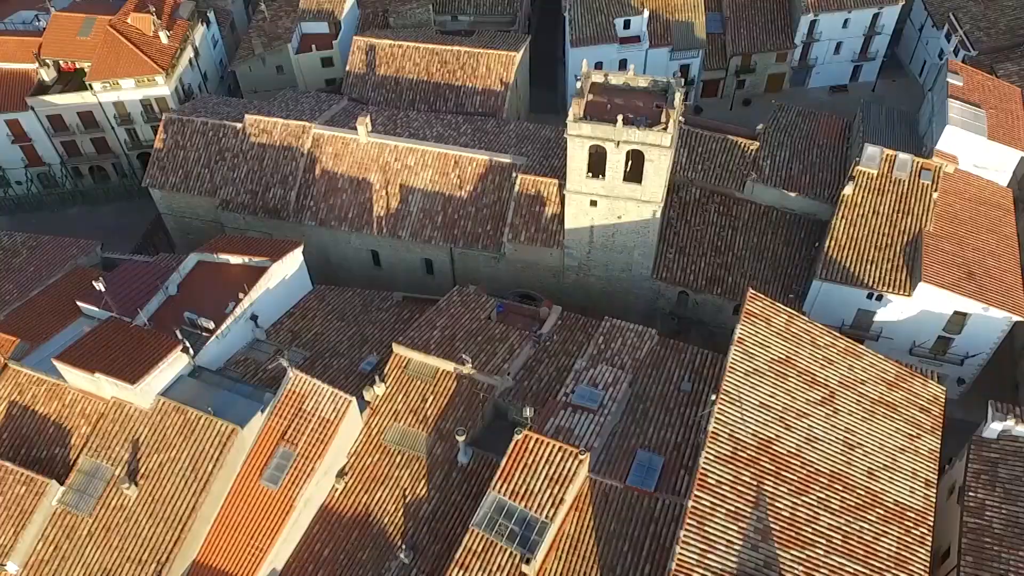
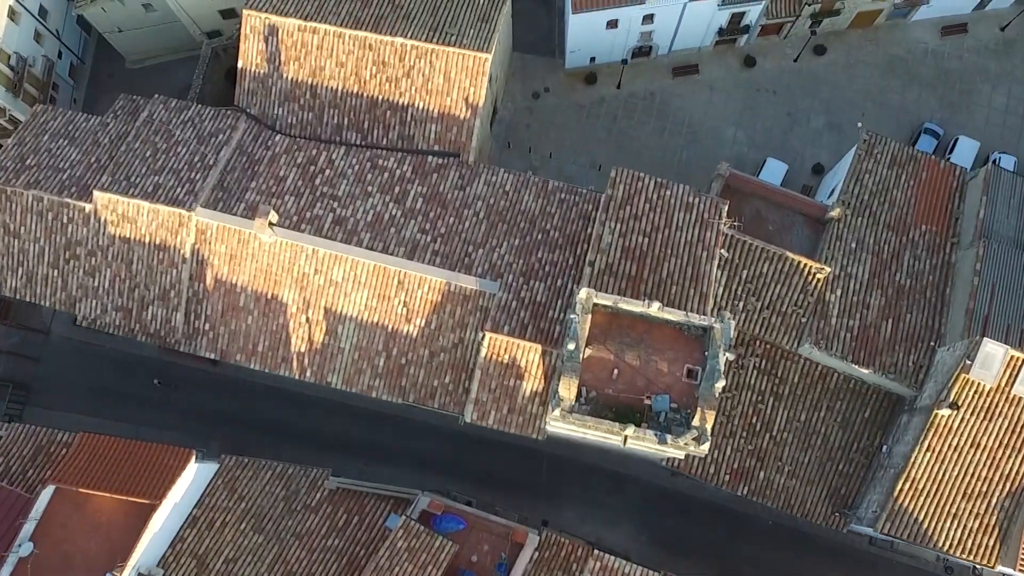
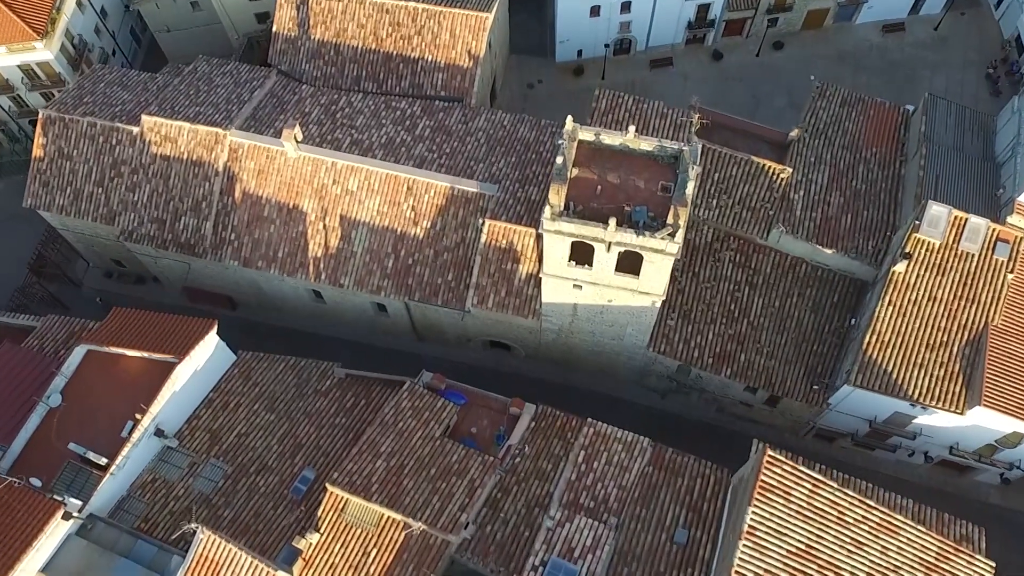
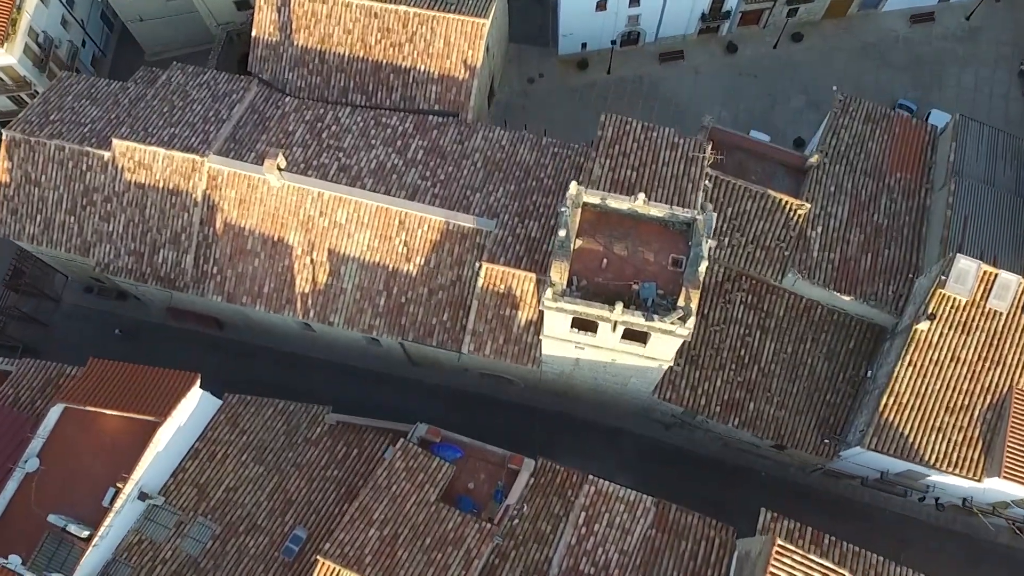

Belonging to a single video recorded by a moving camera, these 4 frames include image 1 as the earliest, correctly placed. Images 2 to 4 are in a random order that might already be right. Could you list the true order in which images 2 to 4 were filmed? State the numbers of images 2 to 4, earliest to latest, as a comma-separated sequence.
3, 4, 2
